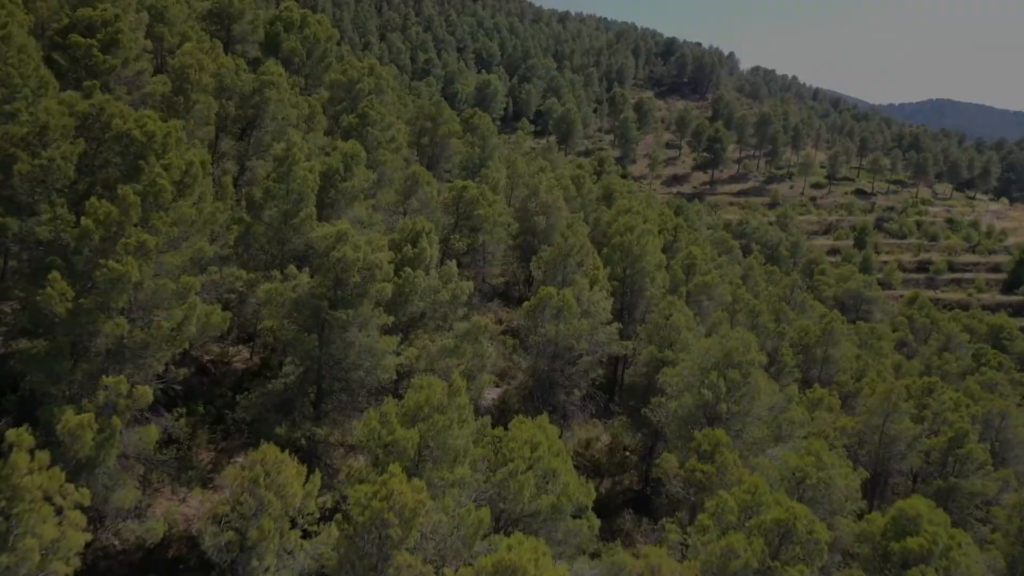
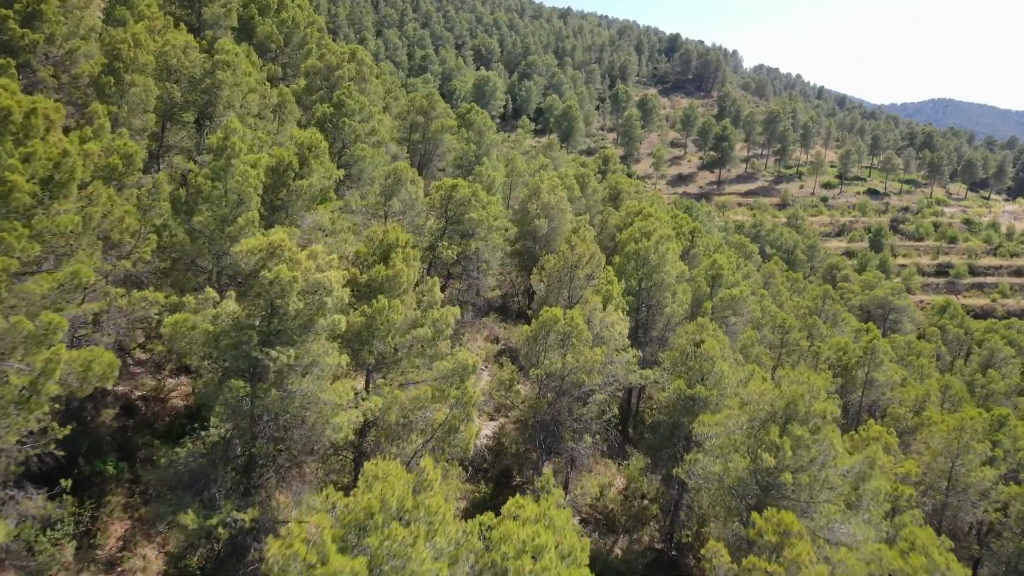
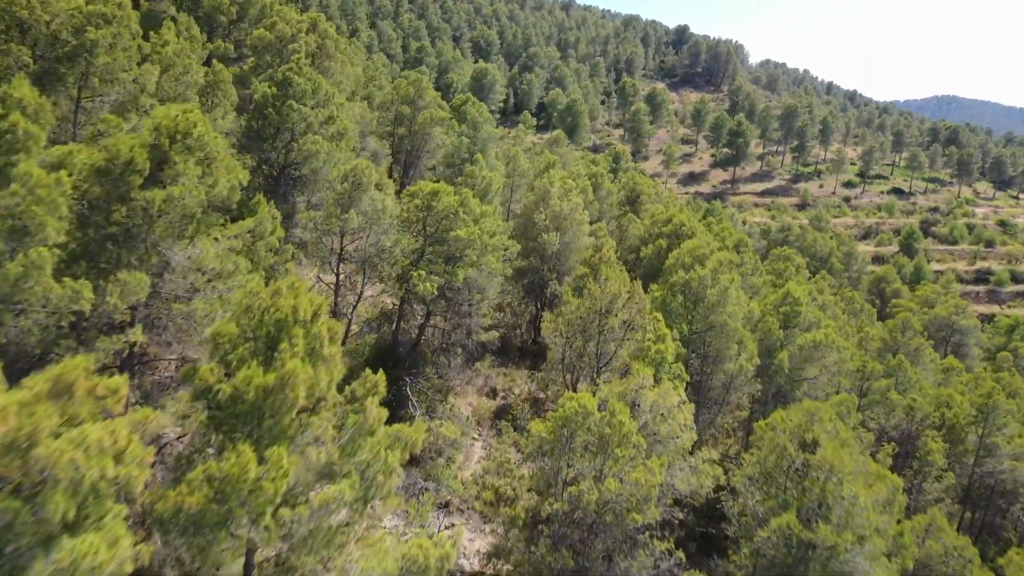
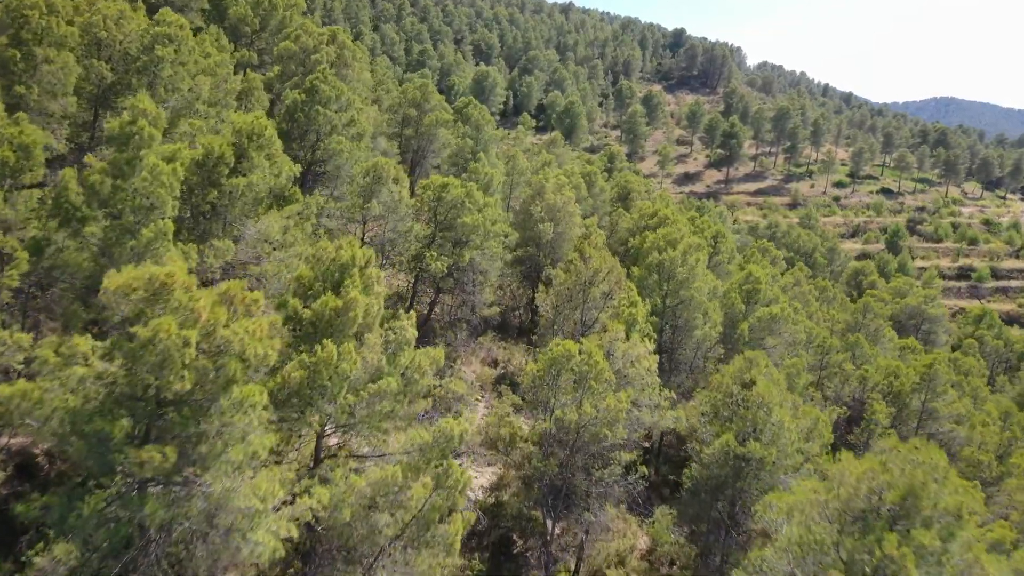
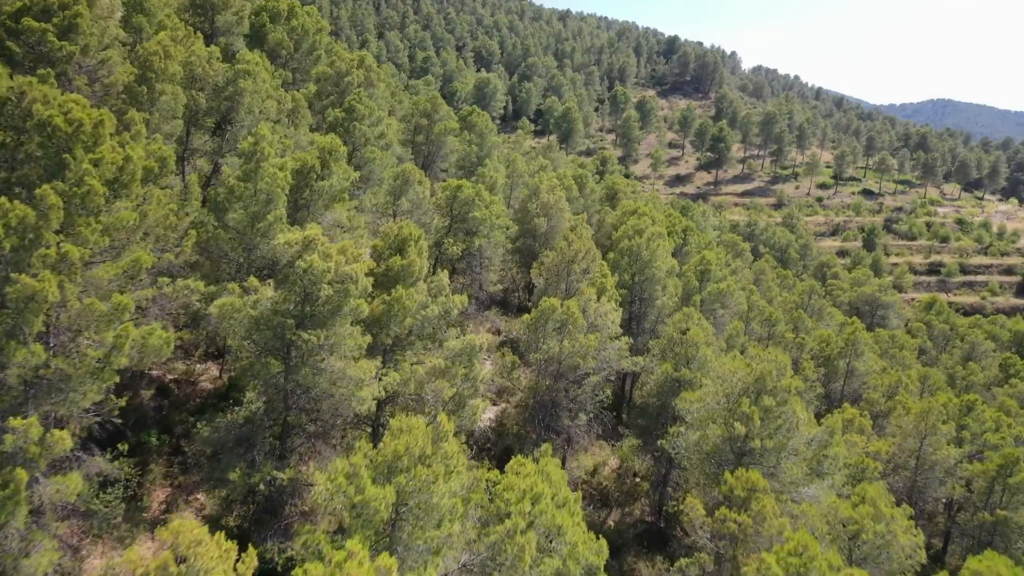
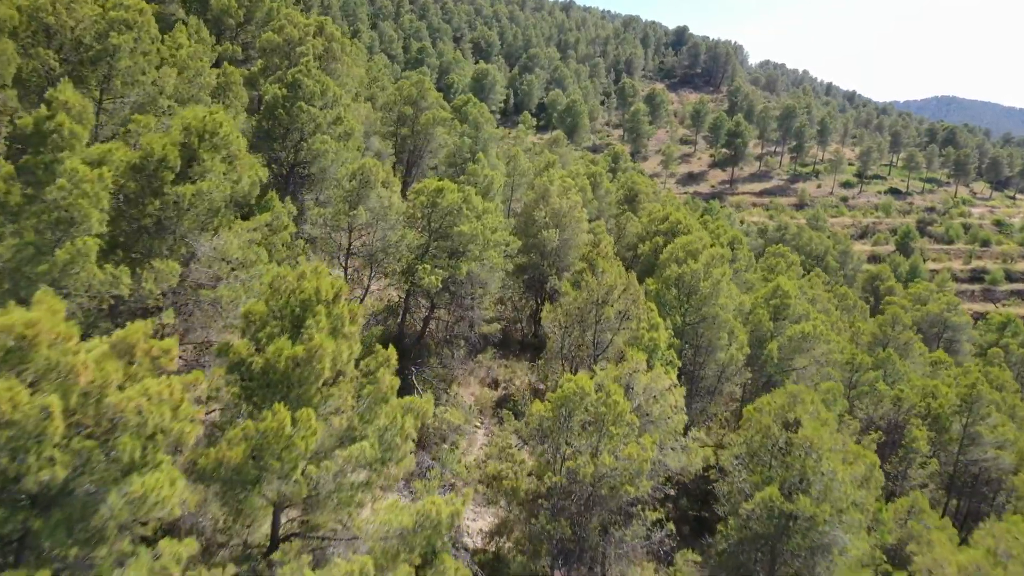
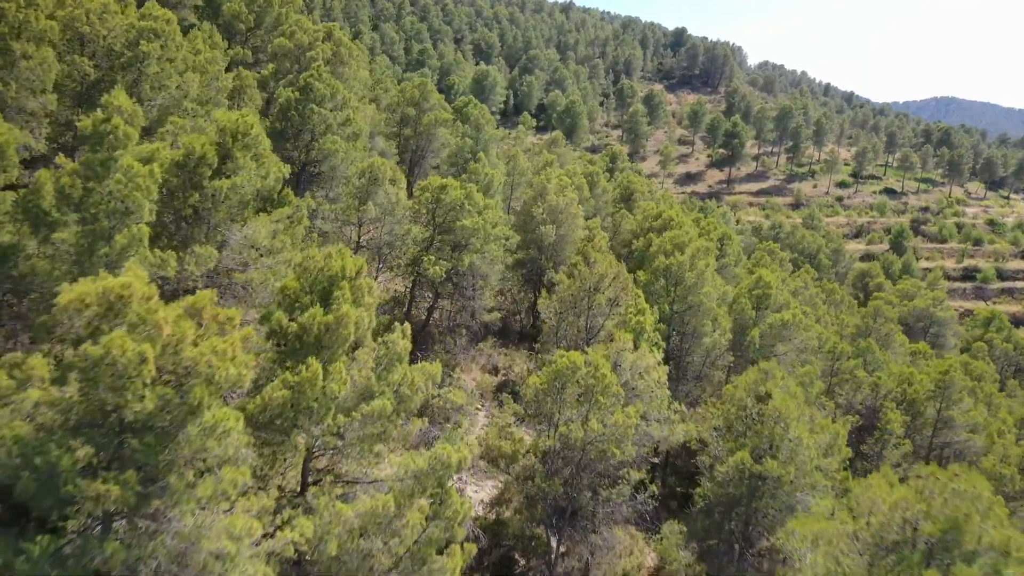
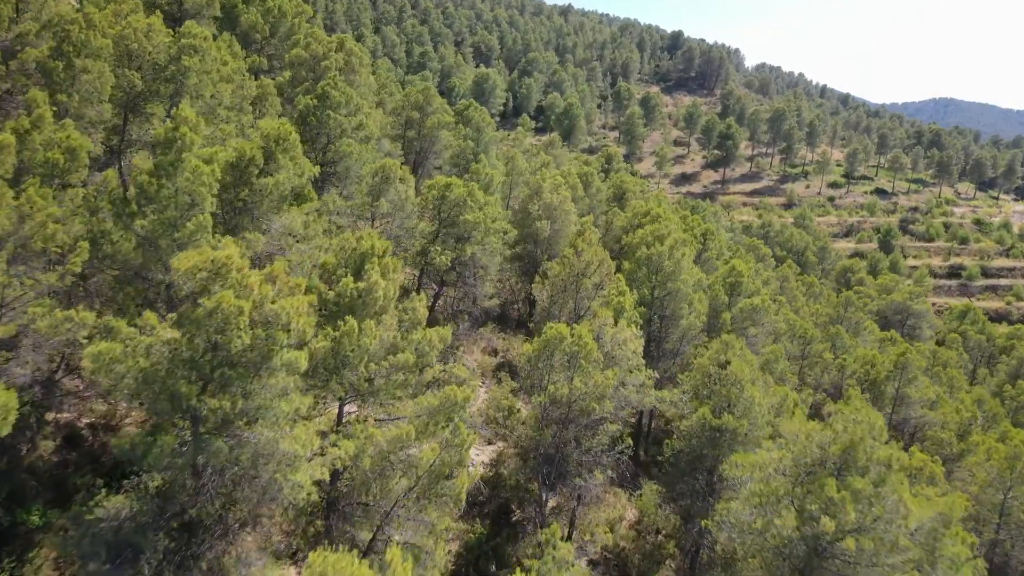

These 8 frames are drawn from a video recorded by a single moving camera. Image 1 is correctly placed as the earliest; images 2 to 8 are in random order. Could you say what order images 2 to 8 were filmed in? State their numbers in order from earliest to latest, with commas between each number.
5, 2, 8, 4, 7, 6, 3
